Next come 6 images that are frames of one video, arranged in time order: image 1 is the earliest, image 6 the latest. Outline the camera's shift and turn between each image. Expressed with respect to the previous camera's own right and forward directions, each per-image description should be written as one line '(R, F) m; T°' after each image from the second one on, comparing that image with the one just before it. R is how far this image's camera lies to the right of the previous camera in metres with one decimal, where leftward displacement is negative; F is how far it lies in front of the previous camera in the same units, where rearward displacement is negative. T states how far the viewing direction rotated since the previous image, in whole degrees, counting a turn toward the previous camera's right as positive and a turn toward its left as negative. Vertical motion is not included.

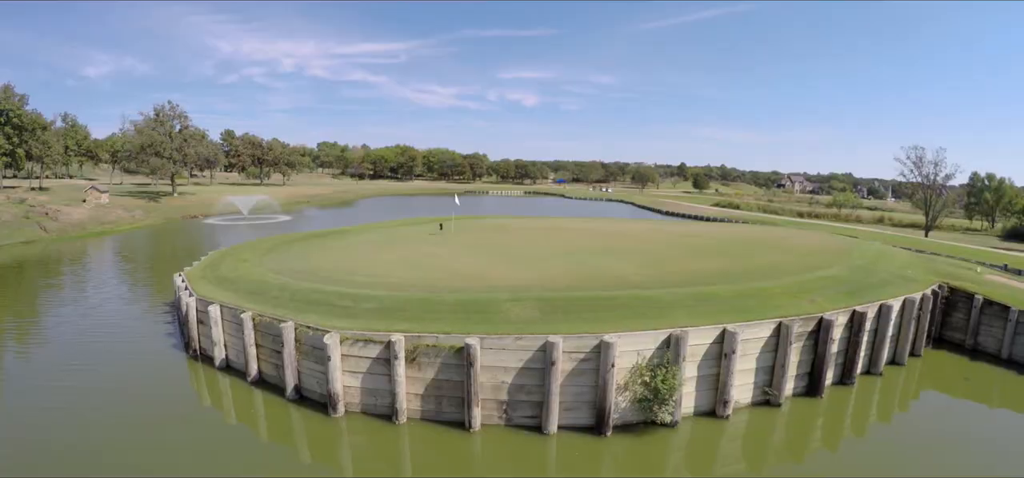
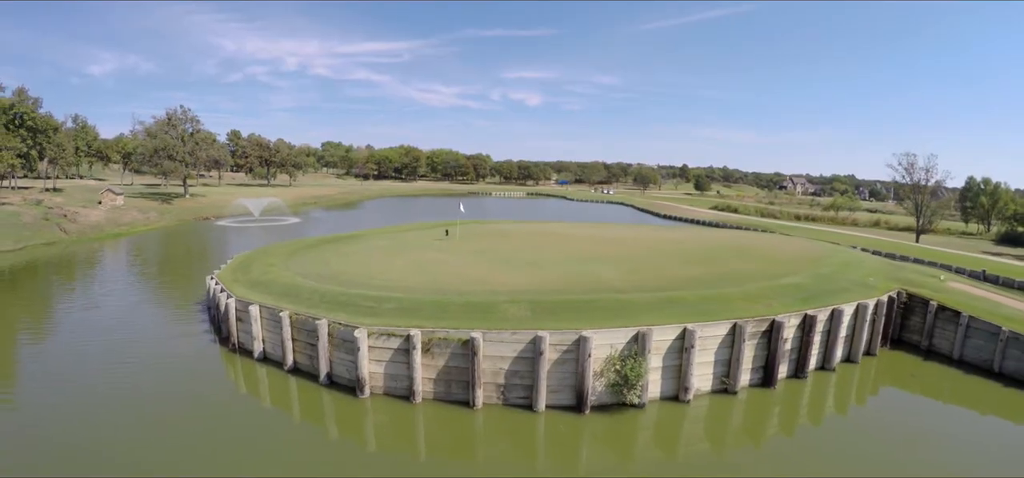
(+0.1, -1.9) m; 0°
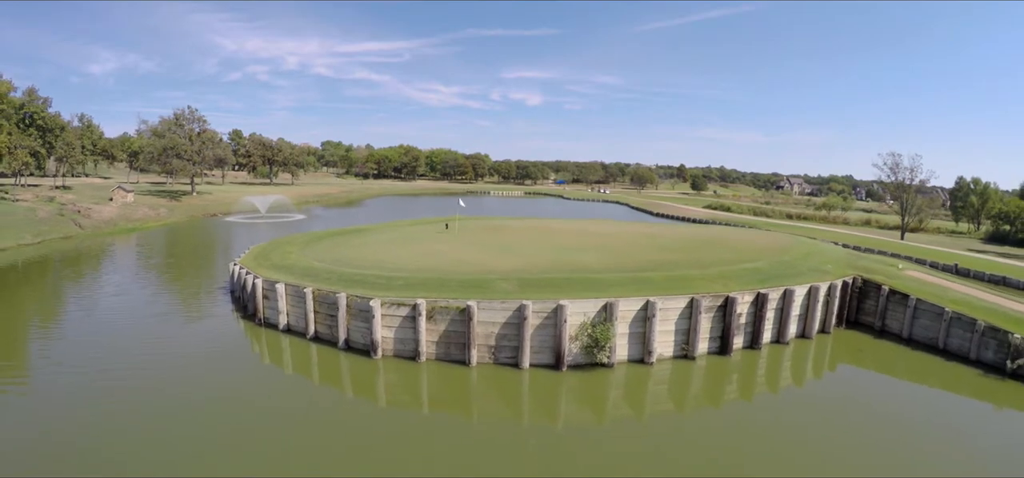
(+0.2, -2.0) m; 0°
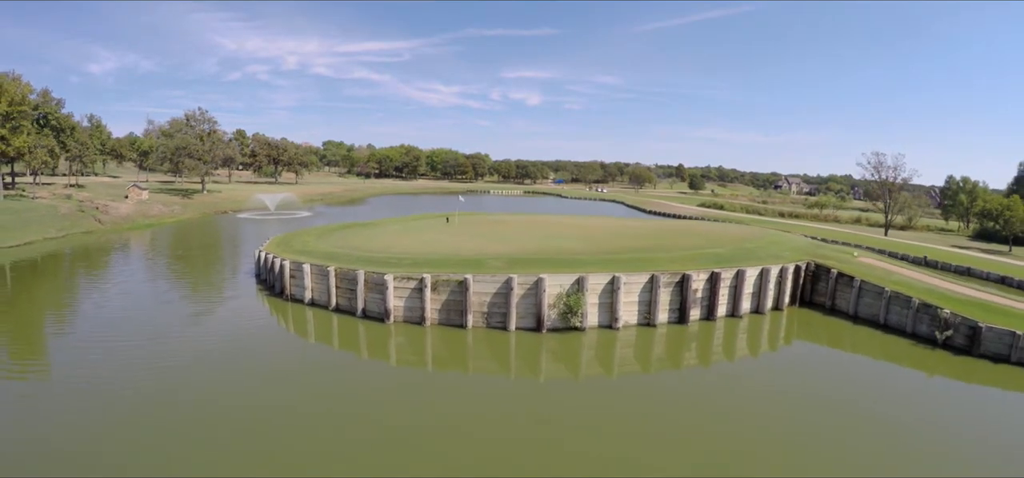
(+0.3, -2.7) m; 0°
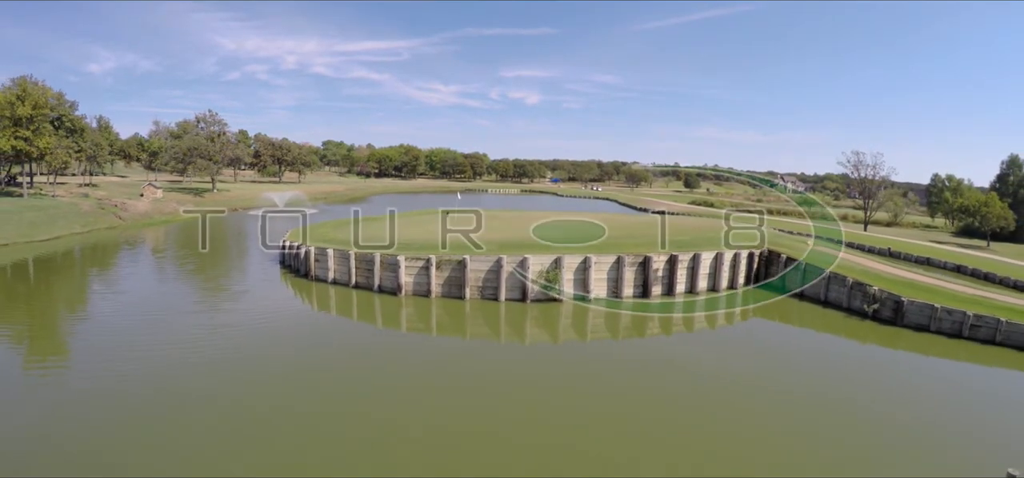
(+0.3, -3.3) m; 0°
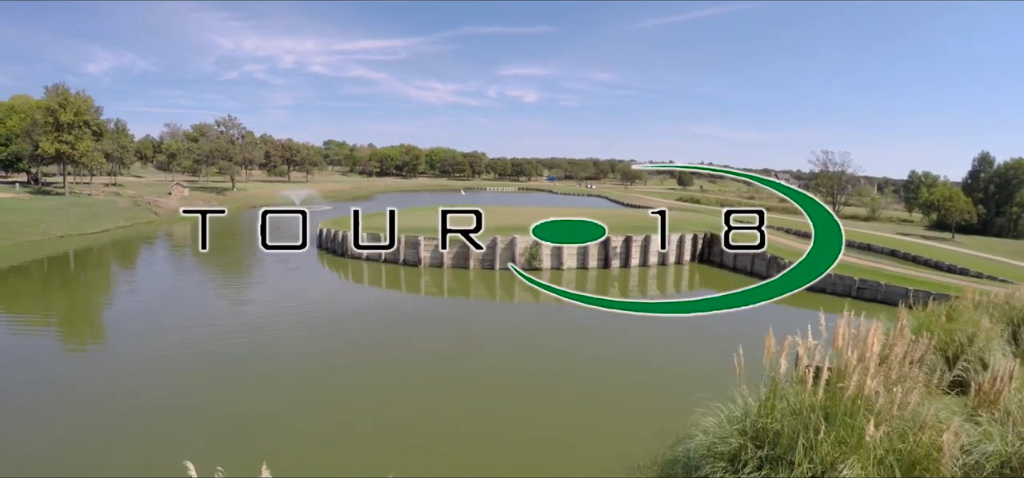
(+0.3, -6.1) m; 0°
